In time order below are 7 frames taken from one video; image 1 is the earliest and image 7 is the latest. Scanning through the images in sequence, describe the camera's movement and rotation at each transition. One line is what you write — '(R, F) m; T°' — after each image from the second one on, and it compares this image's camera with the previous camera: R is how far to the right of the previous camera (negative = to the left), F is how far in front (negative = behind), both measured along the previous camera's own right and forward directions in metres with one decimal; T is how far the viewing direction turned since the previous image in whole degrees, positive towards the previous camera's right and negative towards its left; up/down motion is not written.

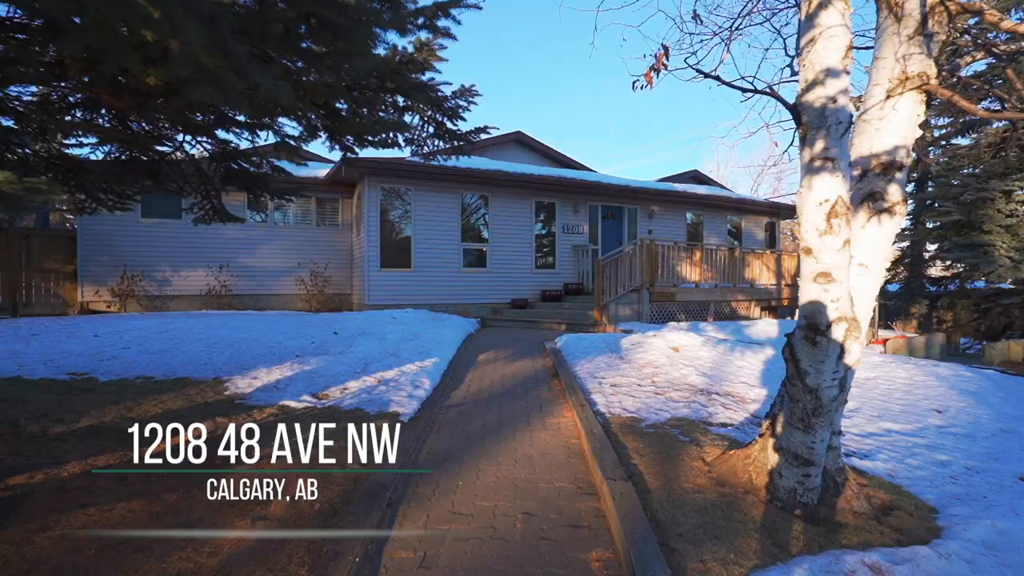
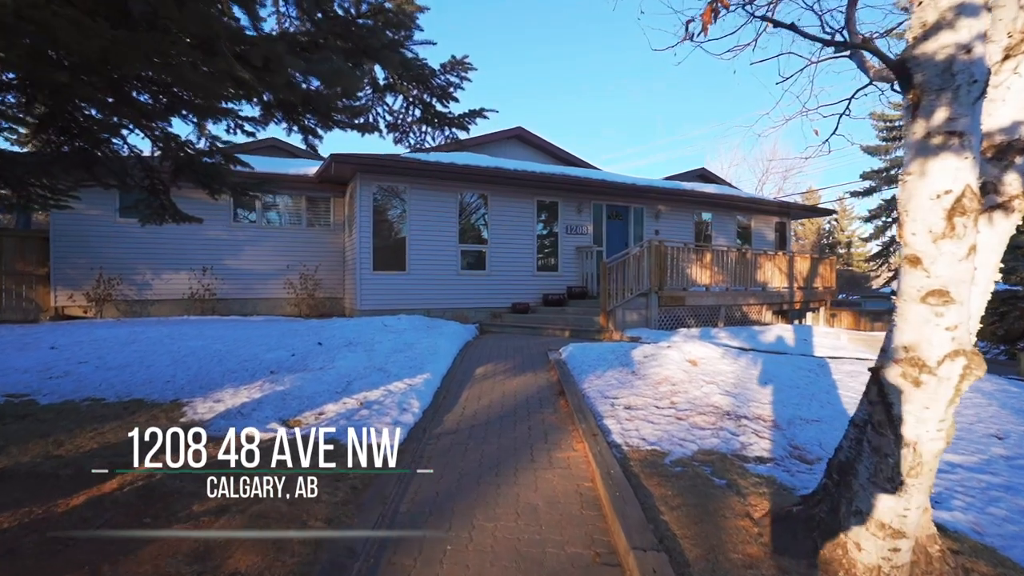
(0.0, +0.8) m; 0°
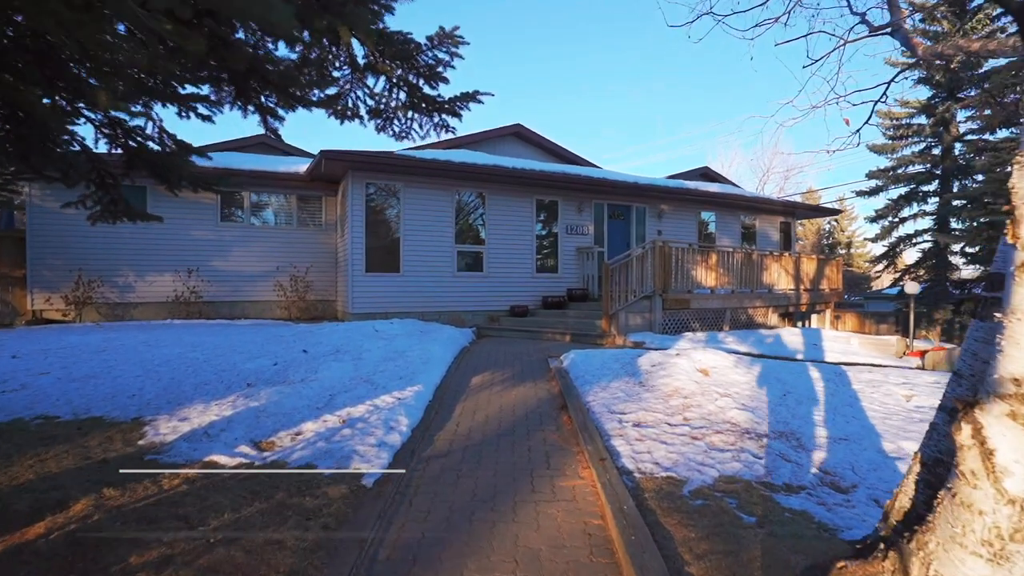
(0.0, +0.5) m; 0°
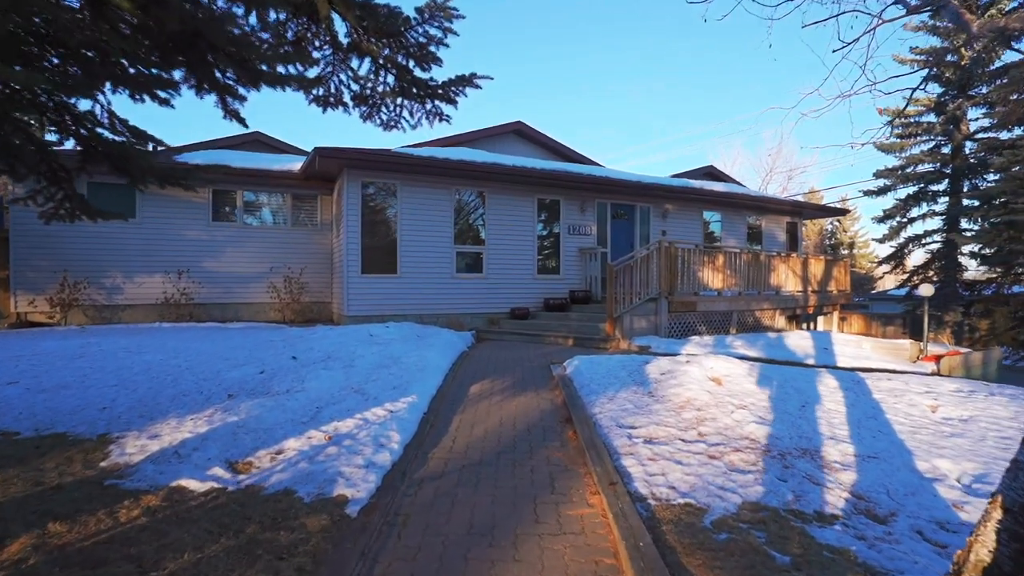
(0.0, +0.4) m; 0°
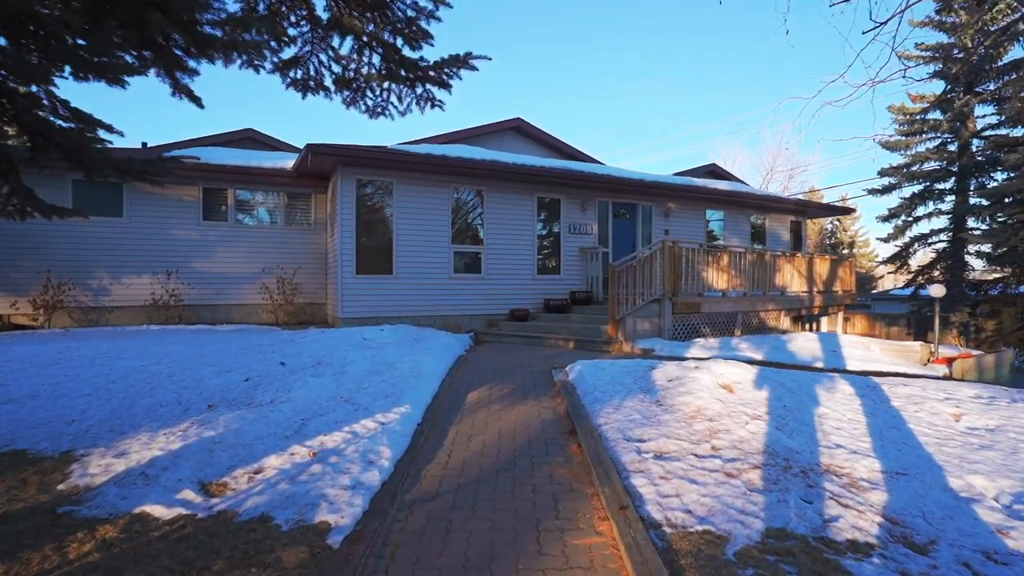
(0.0, +0.4) m; 0°
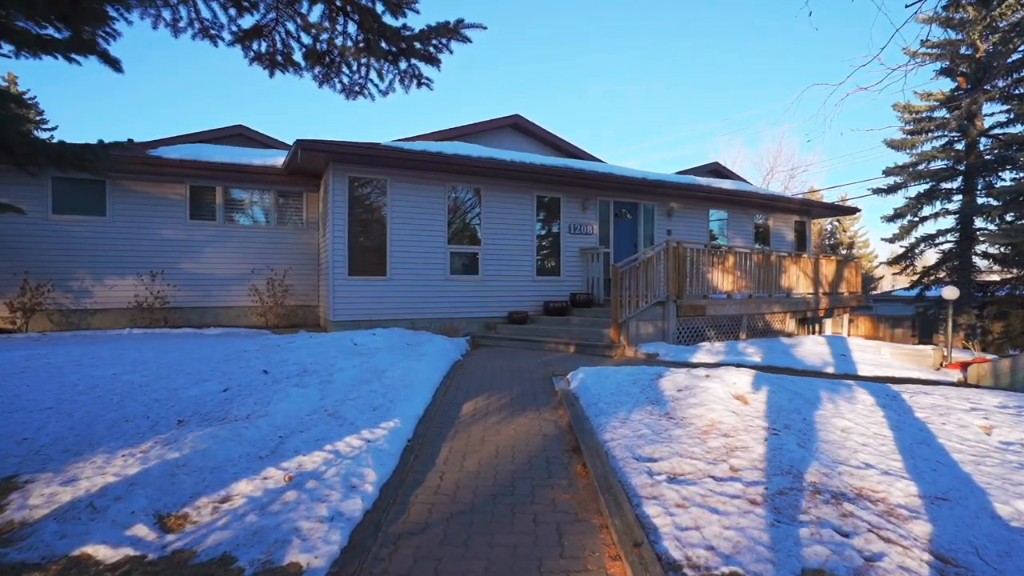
(0.0, +0.4) m; 0°
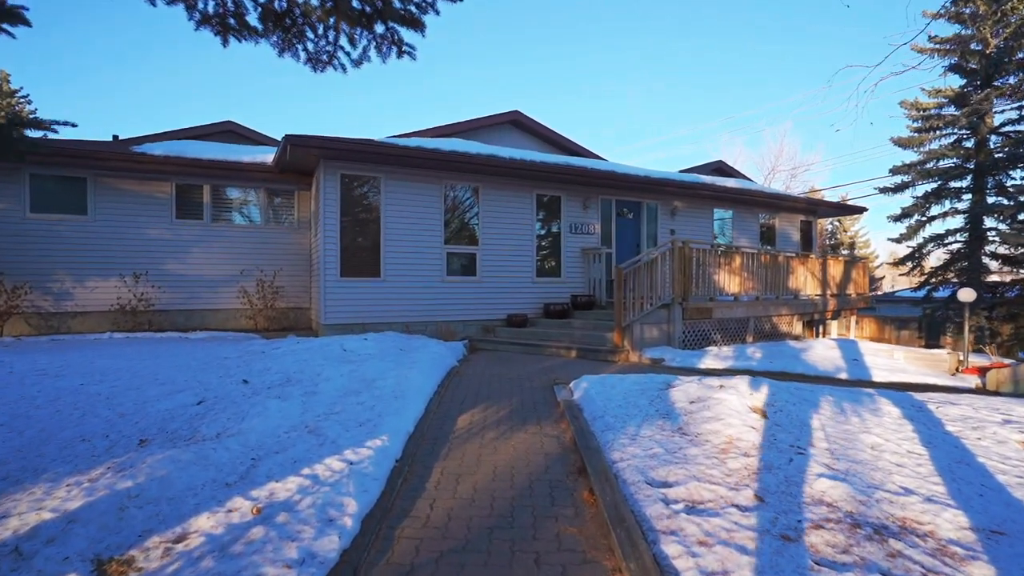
(0.0, +0.5) m; 0°
